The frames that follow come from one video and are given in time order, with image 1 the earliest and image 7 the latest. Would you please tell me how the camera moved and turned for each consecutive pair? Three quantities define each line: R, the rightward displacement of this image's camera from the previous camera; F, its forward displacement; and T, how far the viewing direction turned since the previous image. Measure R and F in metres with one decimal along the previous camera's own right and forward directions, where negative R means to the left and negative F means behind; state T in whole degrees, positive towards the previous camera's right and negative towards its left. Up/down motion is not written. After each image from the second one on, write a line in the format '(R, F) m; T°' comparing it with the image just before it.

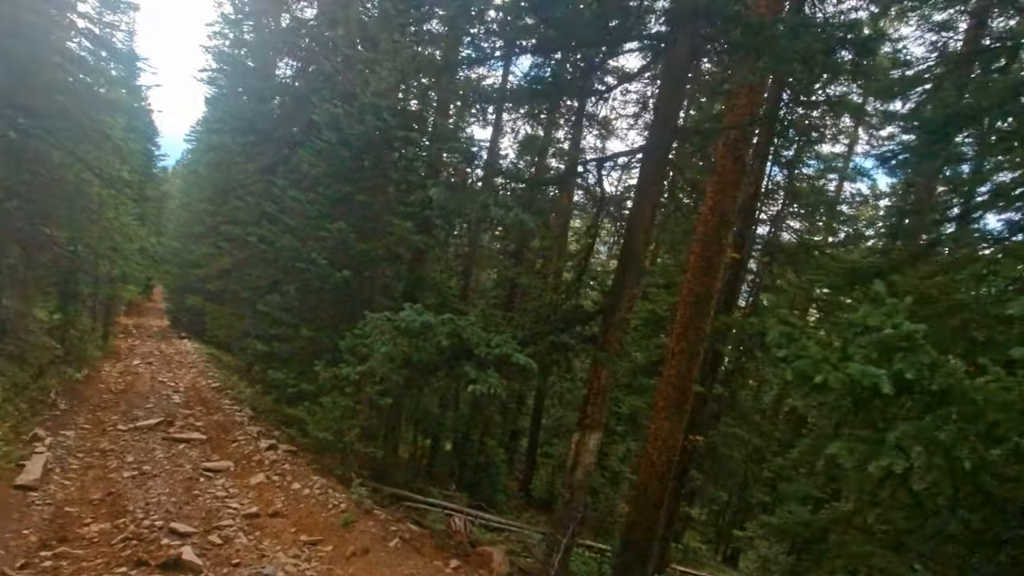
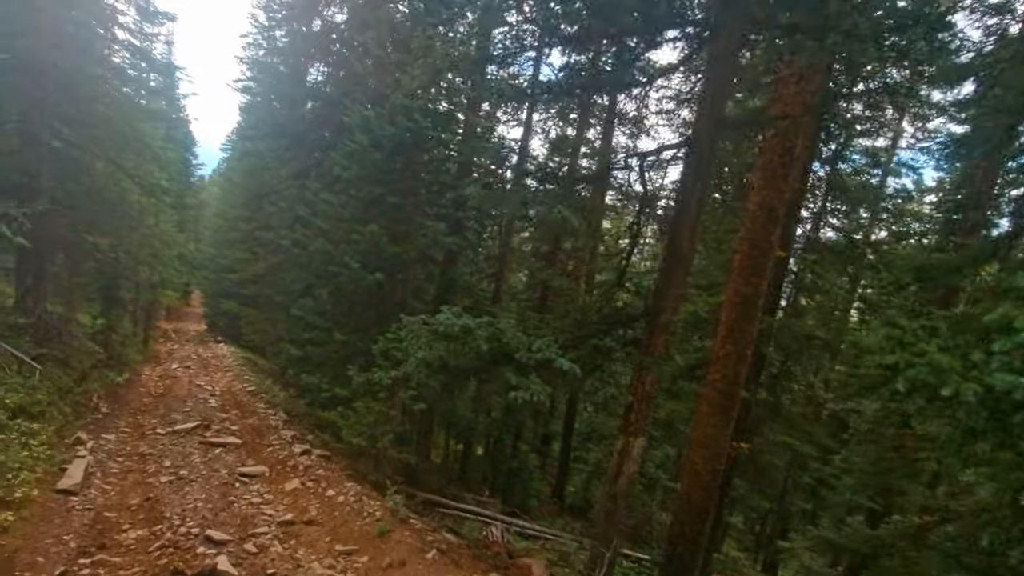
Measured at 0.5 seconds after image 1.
(-0.2, +0.3) m; -3°
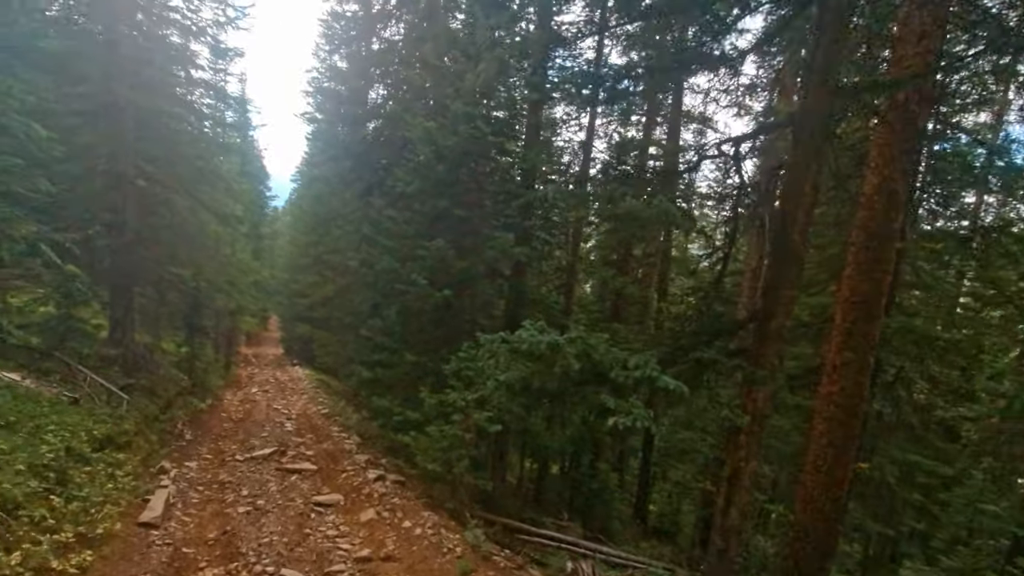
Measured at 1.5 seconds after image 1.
(-0.3, +0.8) m; -6°
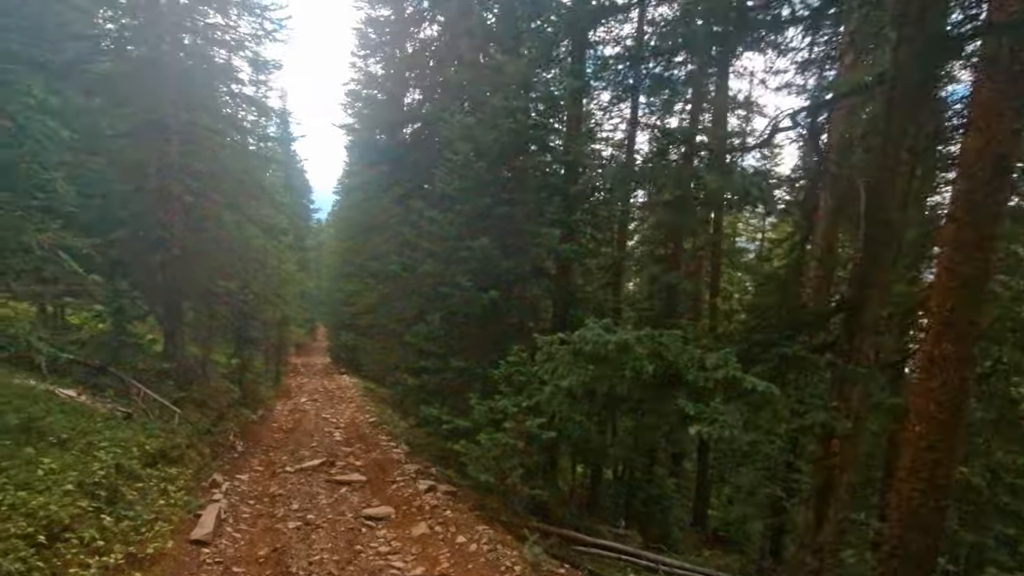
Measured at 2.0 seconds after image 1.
(-0.2, +0.6) m; -4°
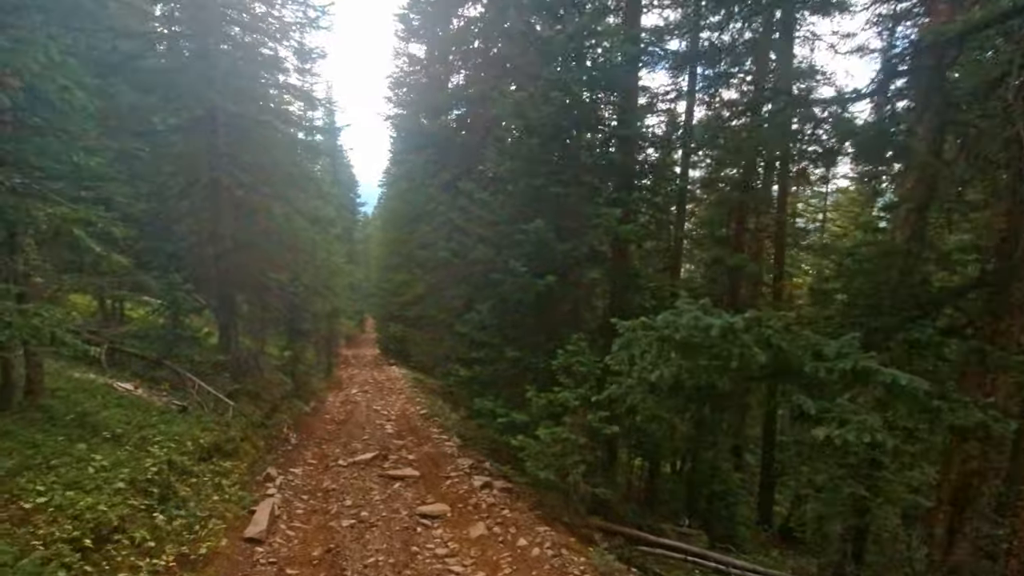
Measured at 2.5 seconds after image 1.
(-0.3, +0.7) m; -5°
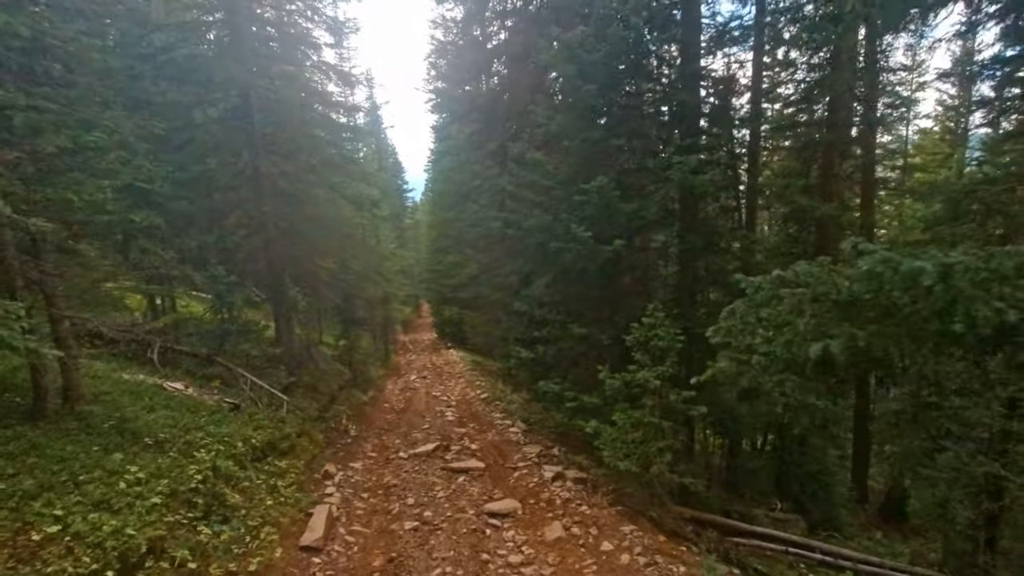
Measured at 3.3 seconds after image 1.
(-0.2, +1.1) m; -6°
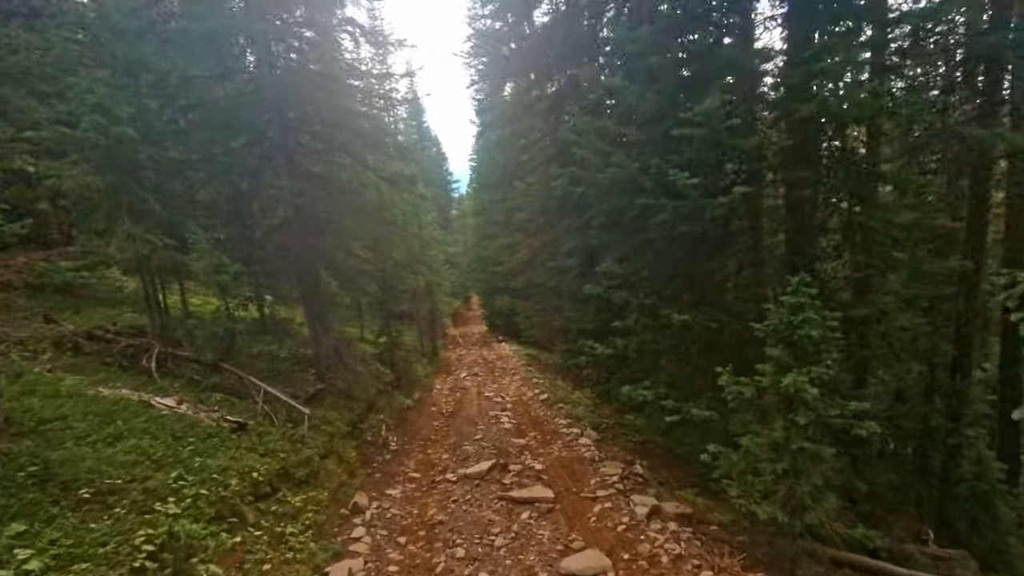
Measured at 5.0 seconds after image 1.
(-0.3, +2.5) m; -5°
